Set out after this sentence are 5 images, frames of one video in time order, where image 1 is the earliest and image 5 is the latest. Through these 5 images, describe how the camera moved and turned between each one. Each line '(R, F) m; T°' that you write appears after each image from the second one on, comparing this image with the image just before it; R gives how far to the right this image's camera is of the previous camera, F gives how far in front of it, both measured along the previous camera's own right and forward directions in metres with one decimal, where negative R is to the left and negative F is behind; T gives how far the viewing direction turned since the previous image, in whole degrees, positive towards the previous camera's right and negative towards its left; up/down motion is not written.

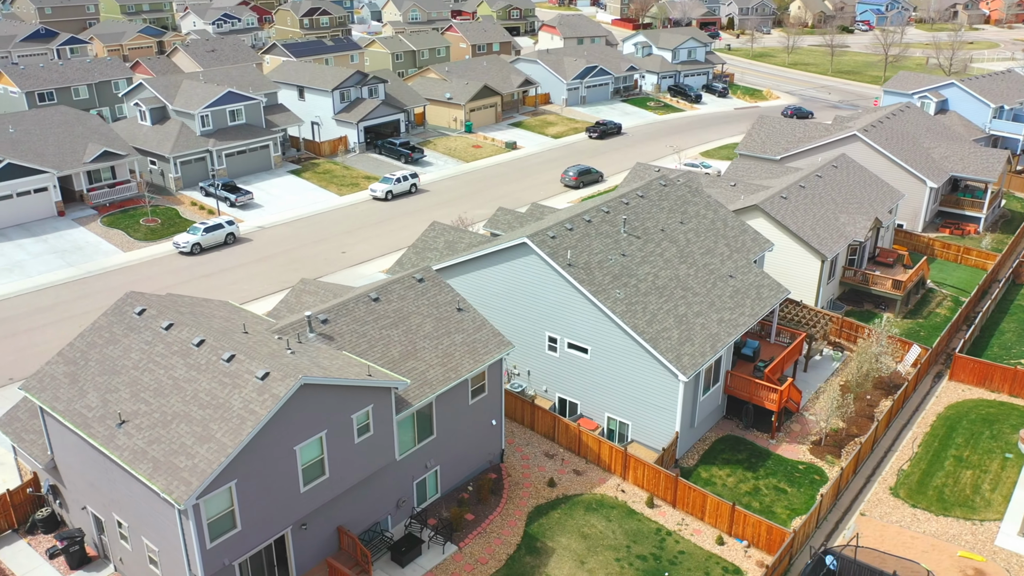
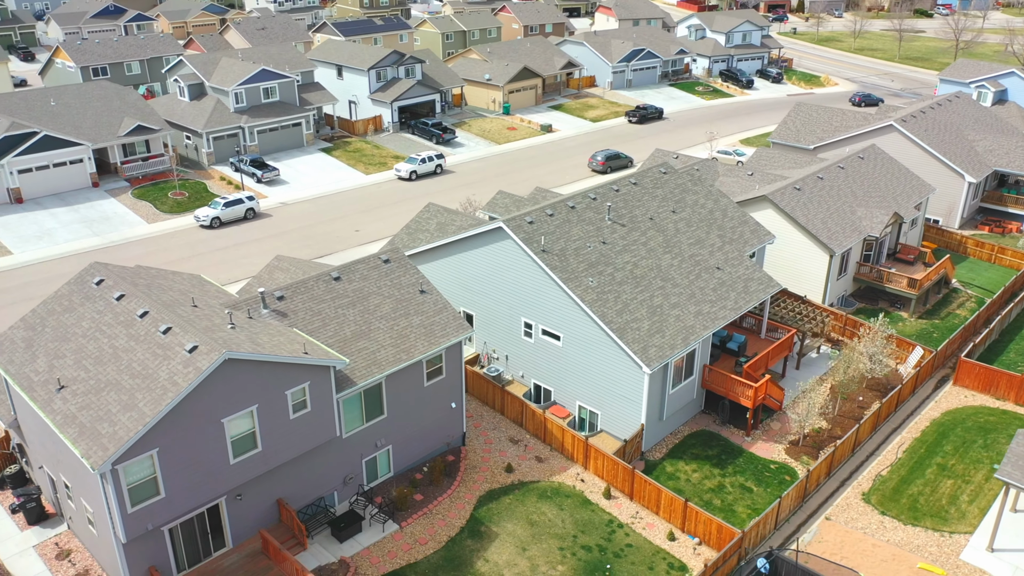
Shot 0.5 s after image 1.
(+3.1, +0.2) m; -5°
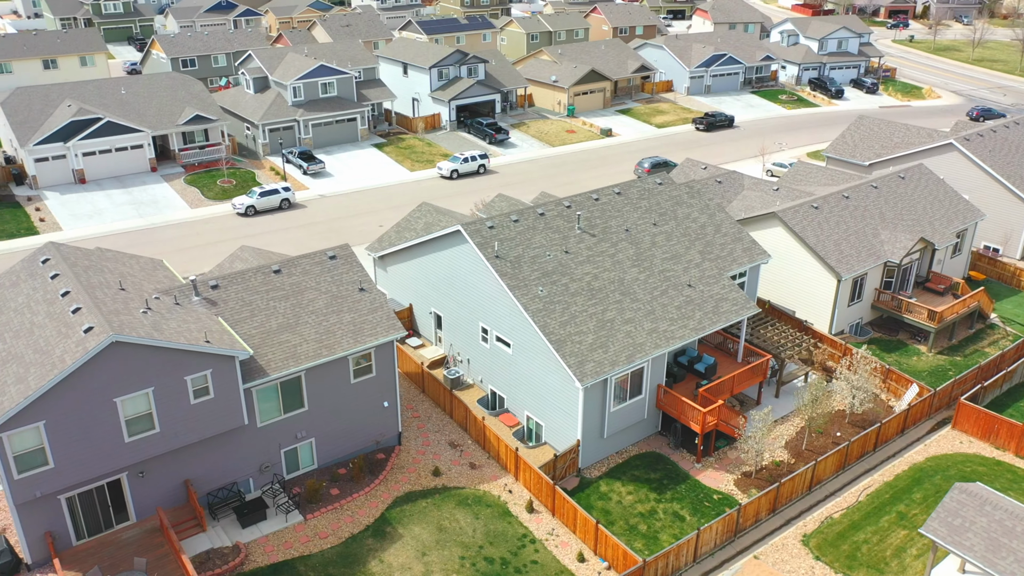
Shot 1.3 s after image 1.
(+5.3, +0.5) m; -8°
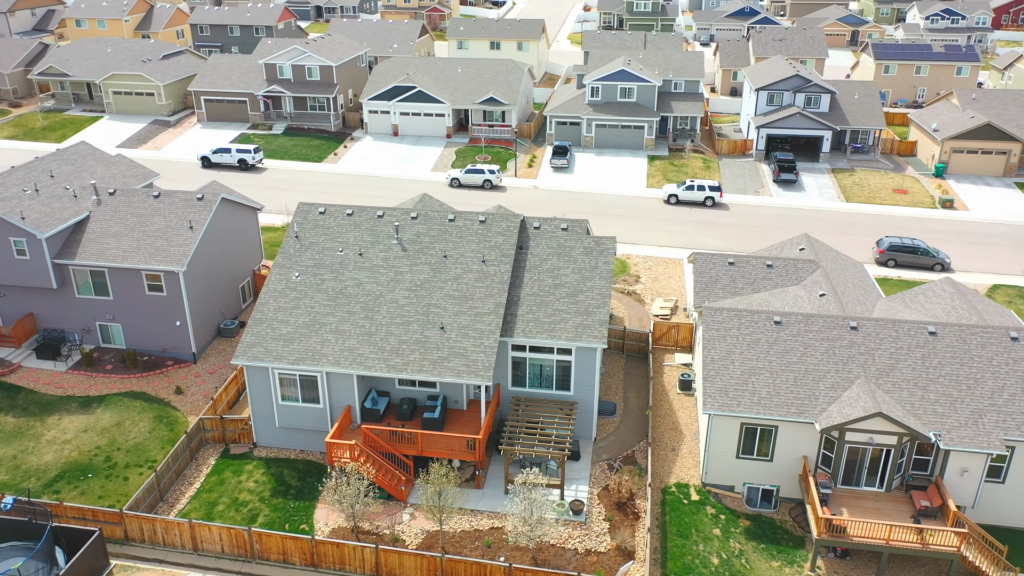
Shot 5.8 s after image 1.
(+24.5, +10.3) m; -41°
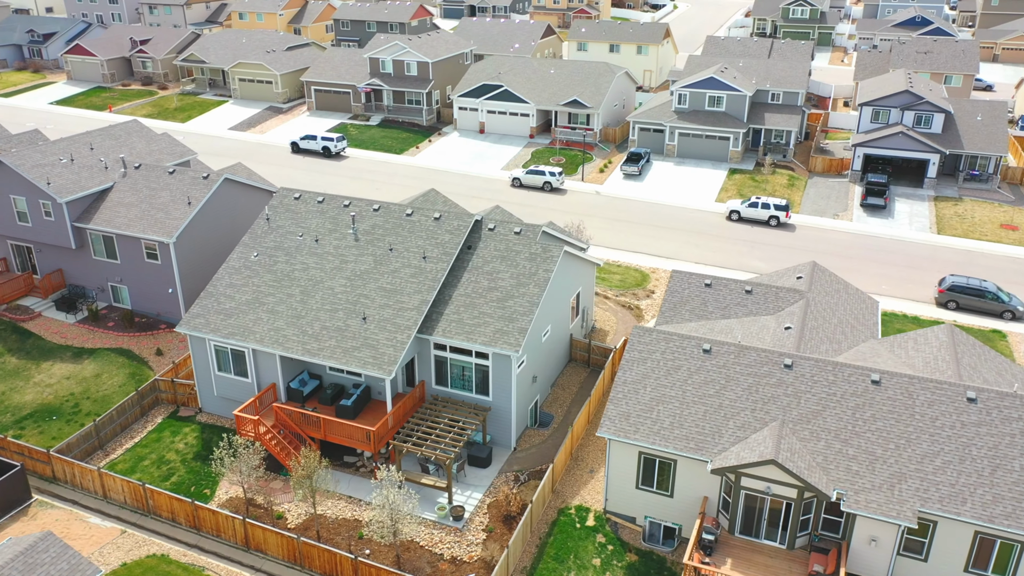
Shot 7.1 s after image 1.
(+8.0, +1.2) m; -12°
